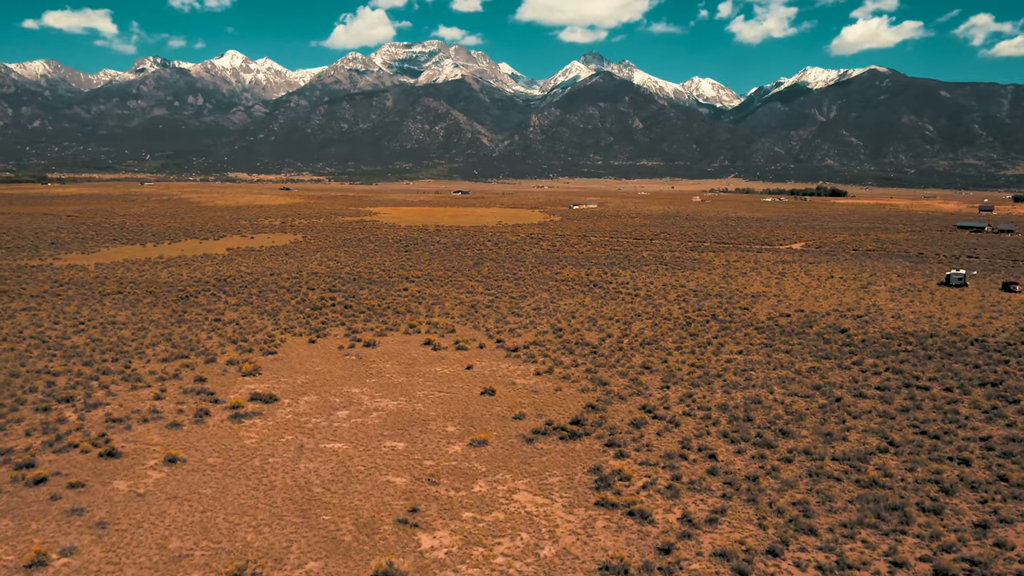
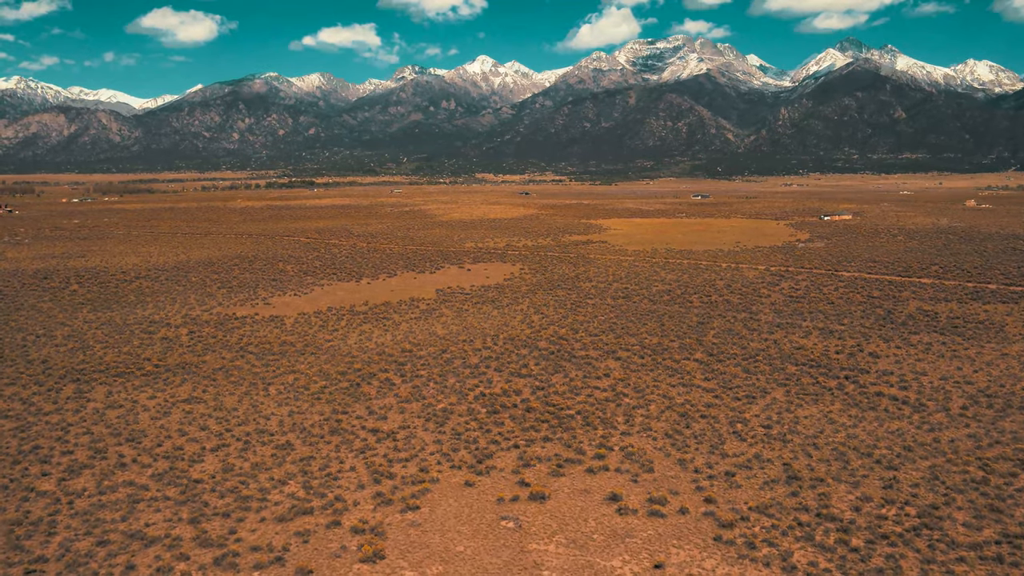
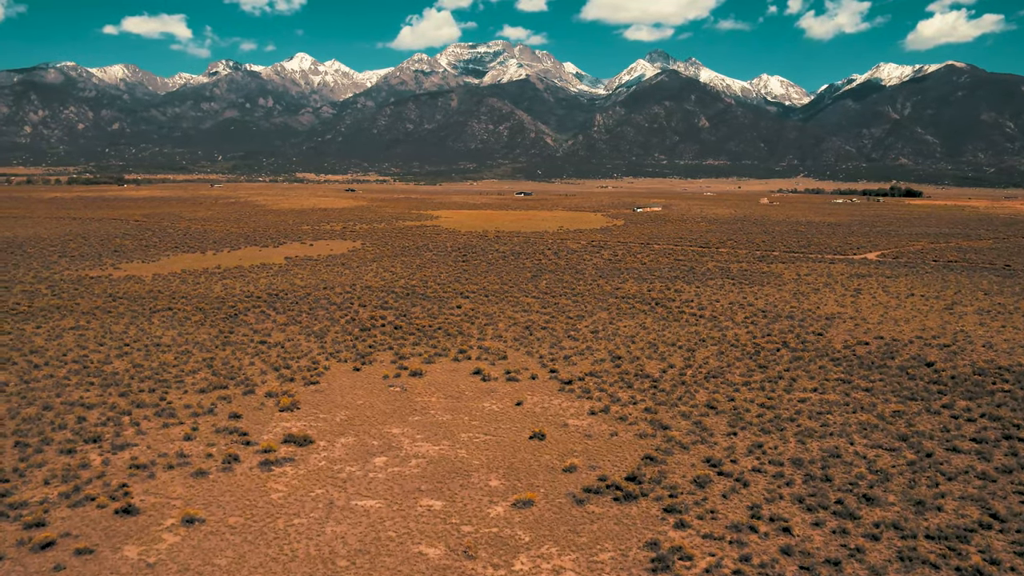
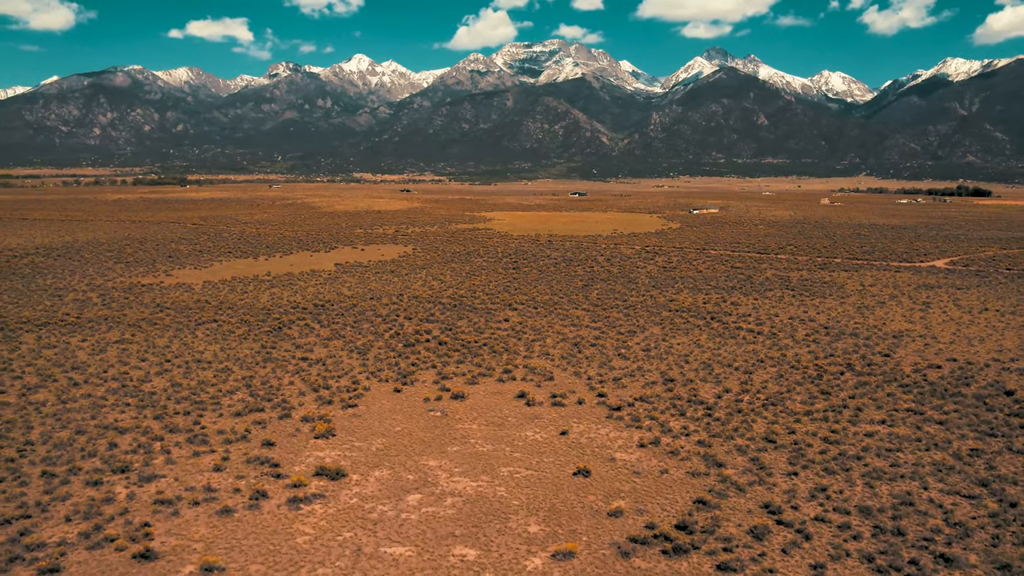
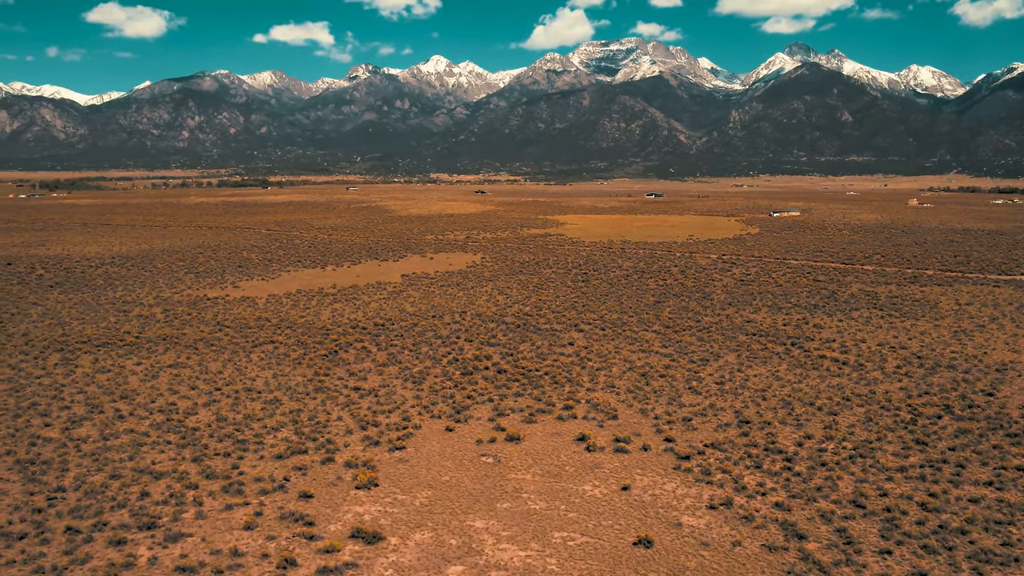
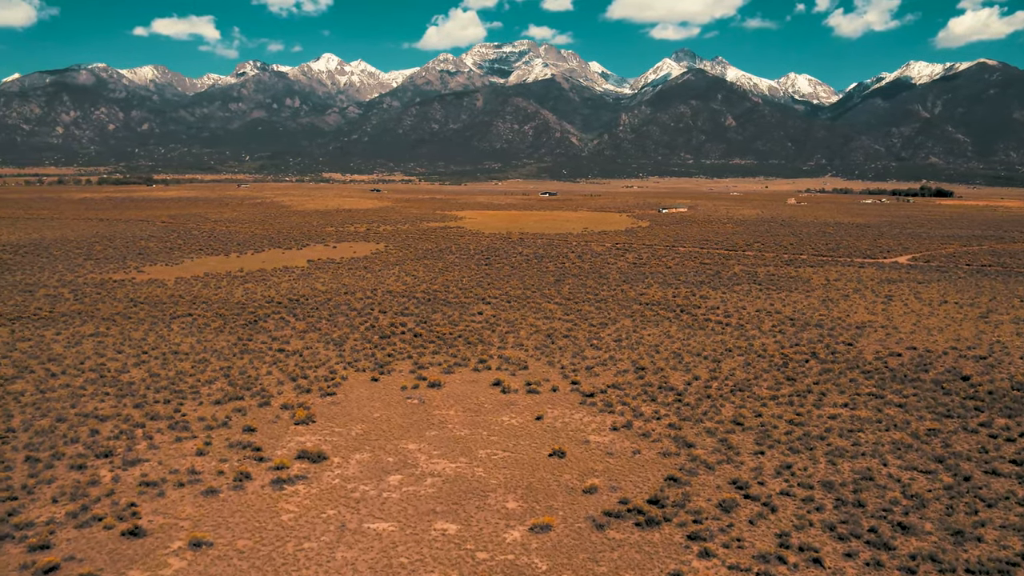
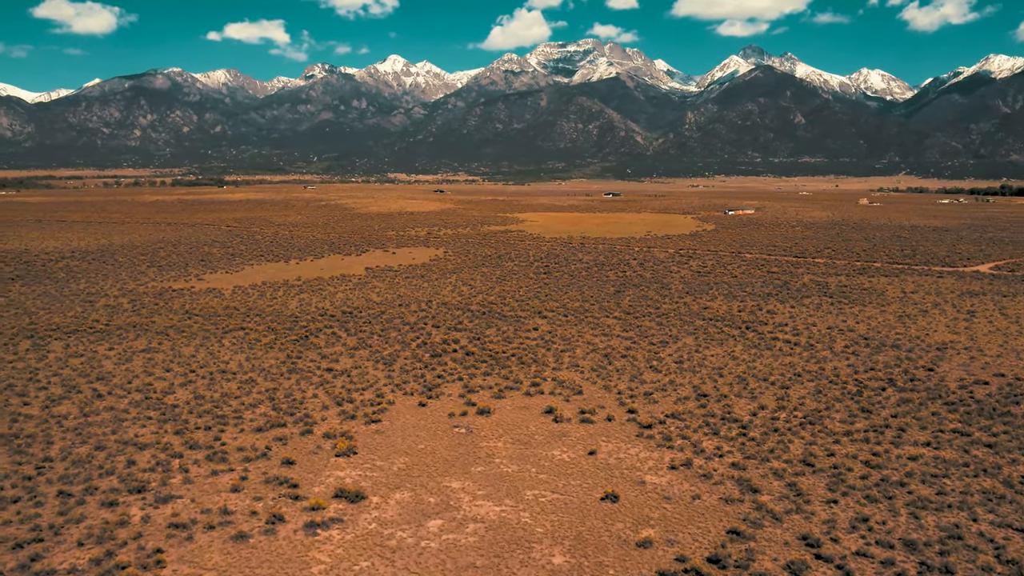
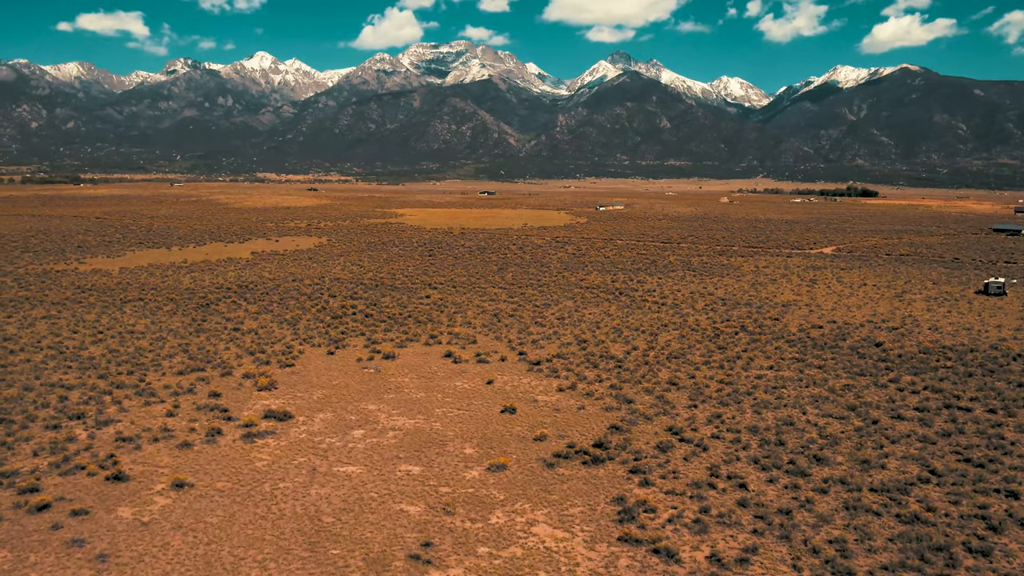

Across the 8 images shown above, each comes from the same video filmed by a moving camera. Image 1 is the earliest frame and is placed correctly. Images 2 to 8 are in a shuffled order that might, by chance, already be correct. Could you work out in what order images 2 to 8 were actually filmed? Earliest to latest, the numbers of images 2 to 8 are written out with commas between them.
8, 3, 6, 4, 7, 5, 2
